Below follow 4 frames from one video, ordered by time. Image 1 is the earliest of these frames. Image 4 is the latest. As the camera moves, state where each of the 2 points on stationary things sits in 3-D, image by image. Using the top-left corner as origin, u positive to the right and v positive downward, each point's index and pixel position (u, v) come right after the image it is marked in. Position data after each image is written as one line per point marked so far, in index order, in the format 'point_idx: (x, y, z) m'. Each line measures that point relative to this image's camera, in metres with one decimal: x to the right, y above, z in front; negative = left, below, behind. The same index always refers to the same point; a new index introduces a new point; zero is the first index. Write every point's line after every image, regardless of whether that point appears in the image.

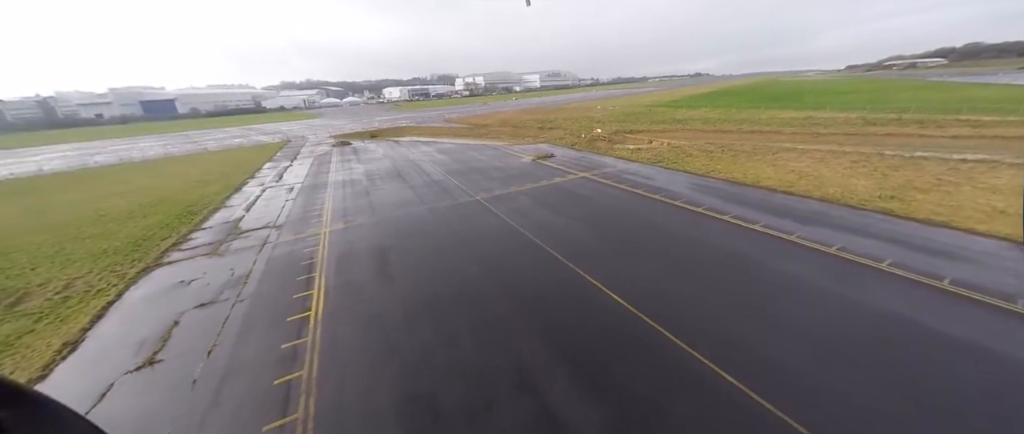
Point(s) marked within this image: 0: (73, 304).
0: (-13.9, -2.7, +10.2) m
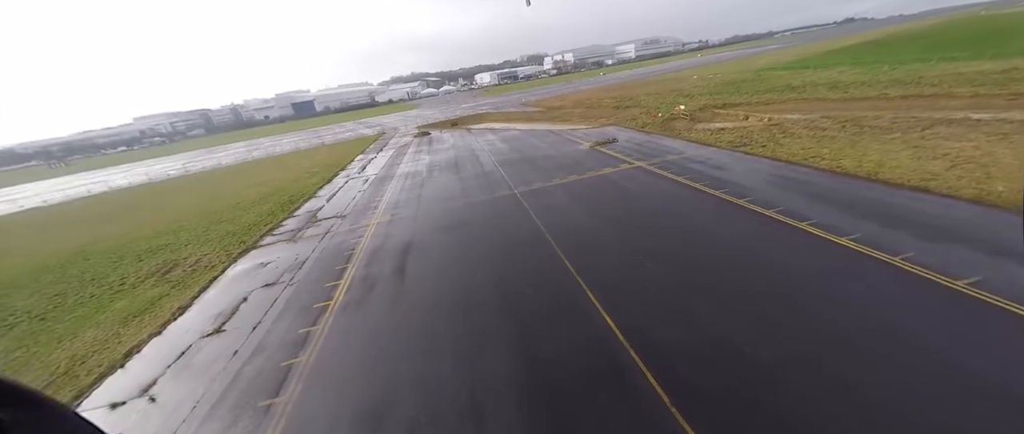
0: (-13.4, -2.5, +13.6) m
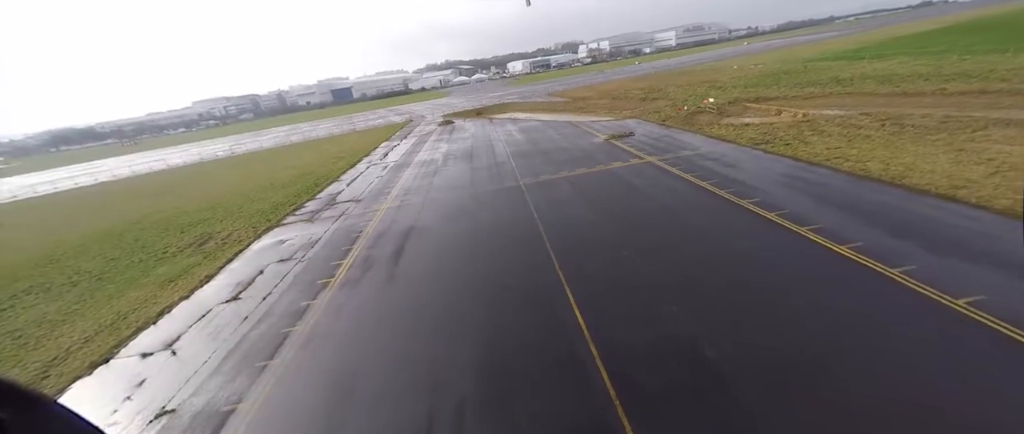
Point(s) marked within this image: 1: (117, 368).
0: (-13.5, -1.5, +15.1) m
1: (-10.4, -4.0, +8.5) m
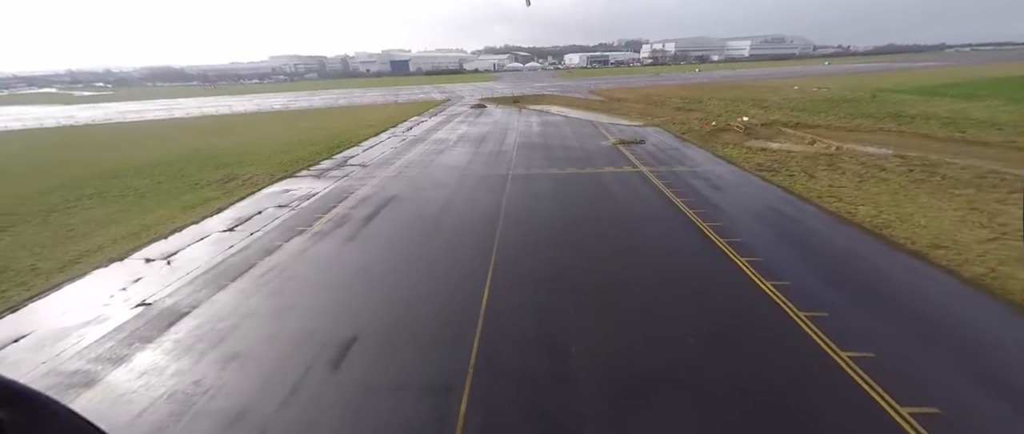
0: (-14.5, +1.5, +17.3) m
1: (-12.6, -1.6, +10.5) m
